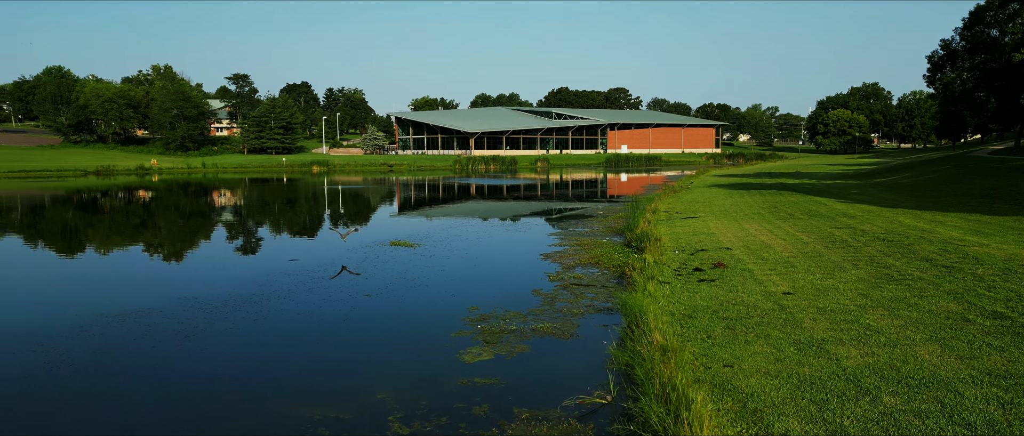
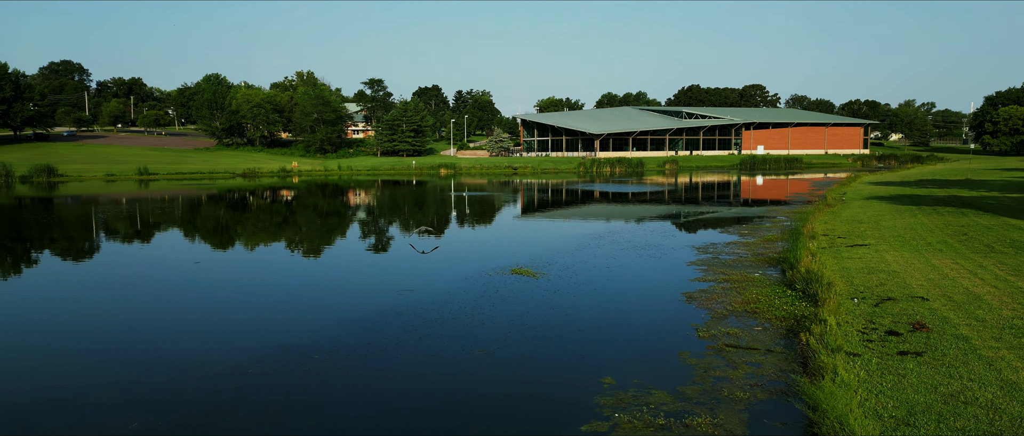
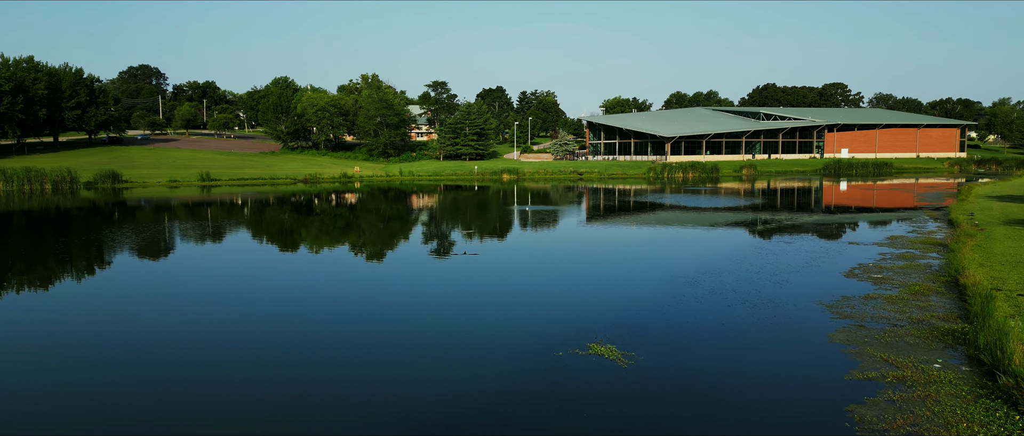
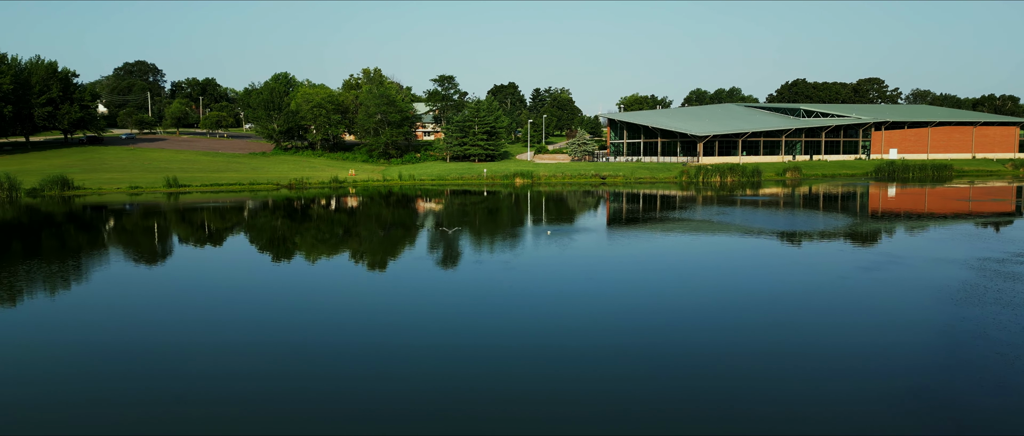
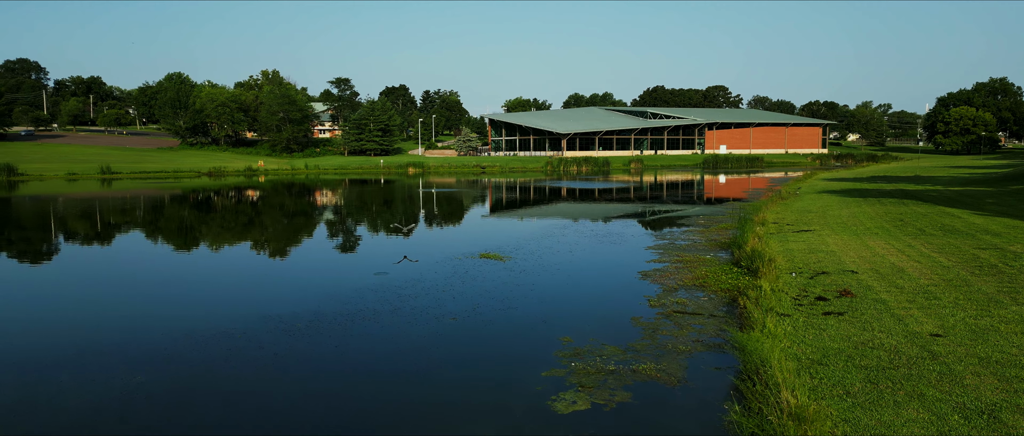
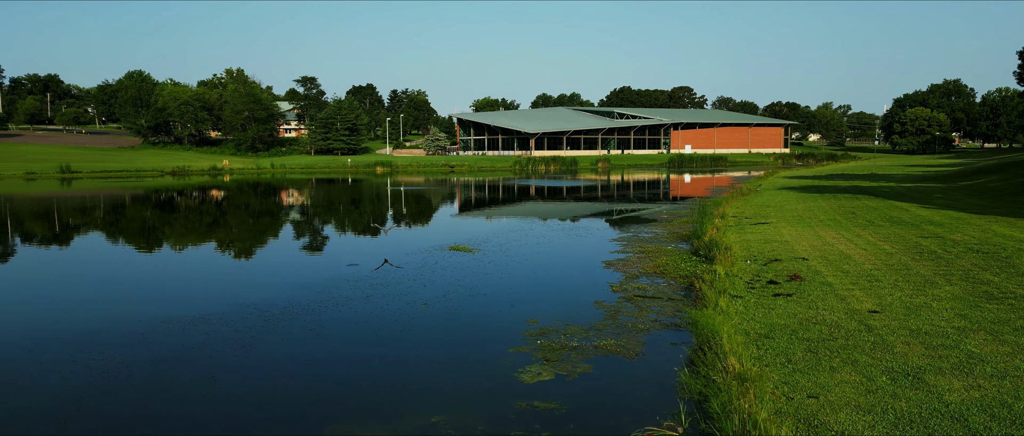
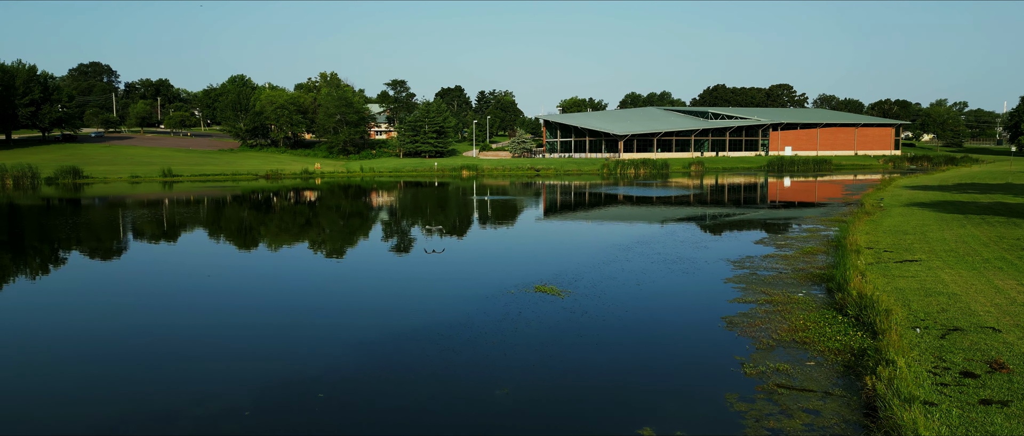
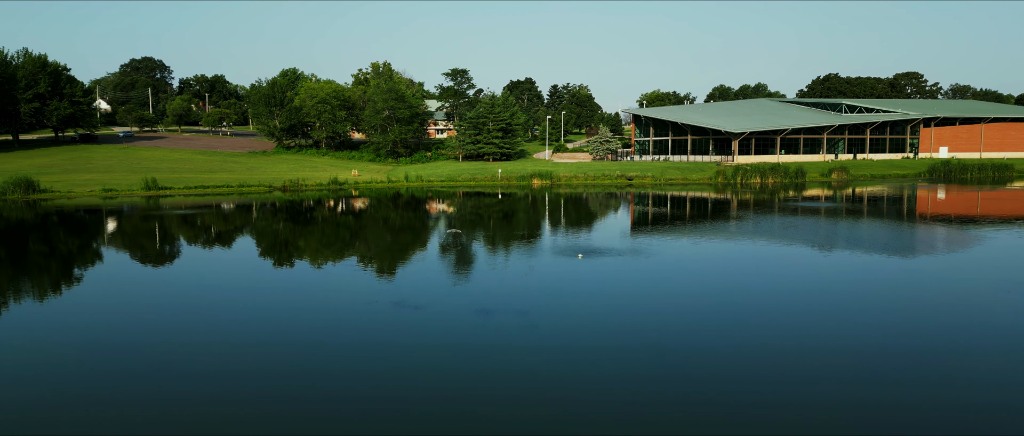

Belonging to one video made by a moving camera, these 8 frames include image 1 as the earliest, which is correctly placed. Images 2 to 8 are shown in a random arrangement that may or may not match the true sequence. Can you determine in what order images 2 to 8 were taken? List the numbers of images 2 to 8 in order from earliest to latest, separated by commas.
6, 5, 2, 7, 3, 4, 8
